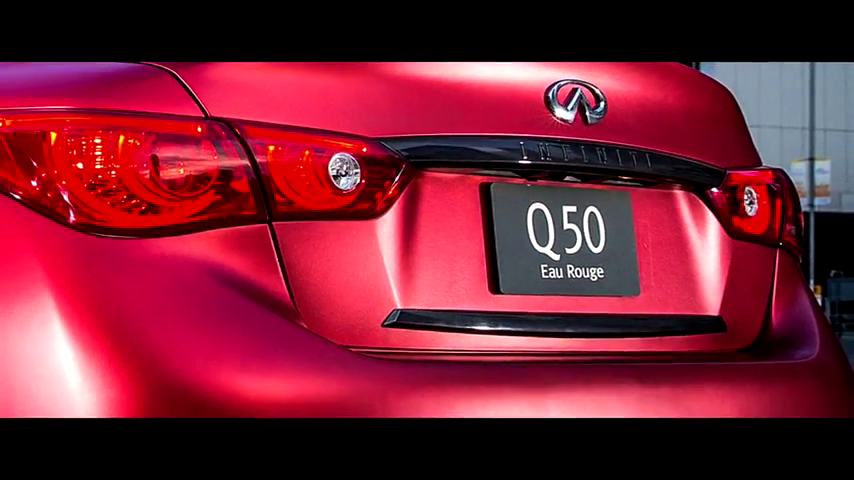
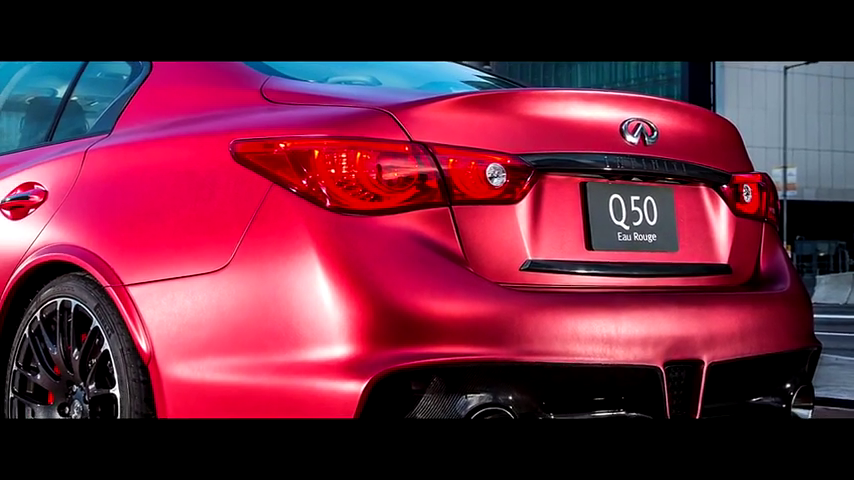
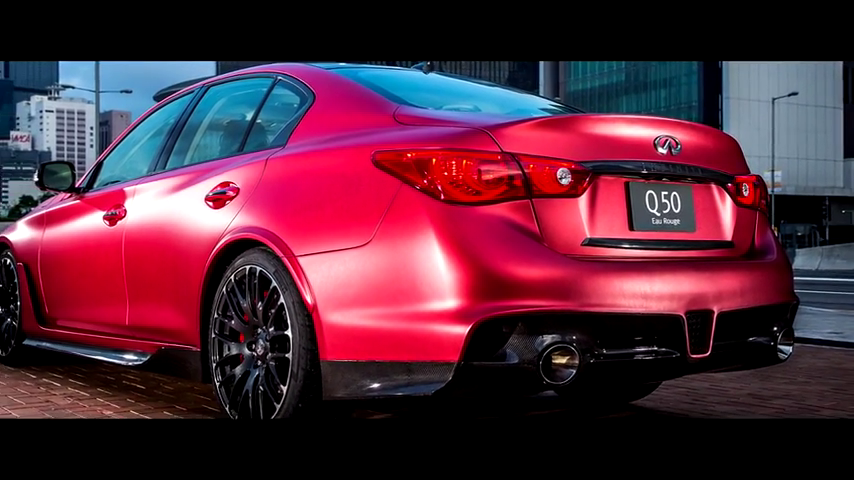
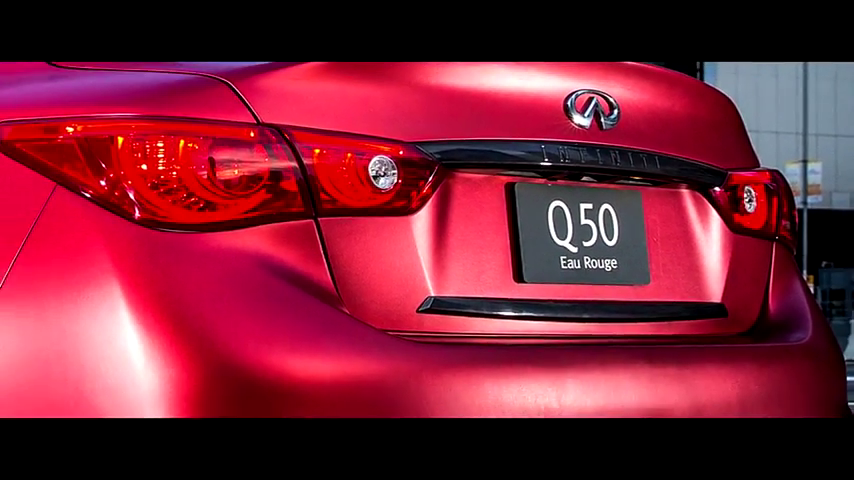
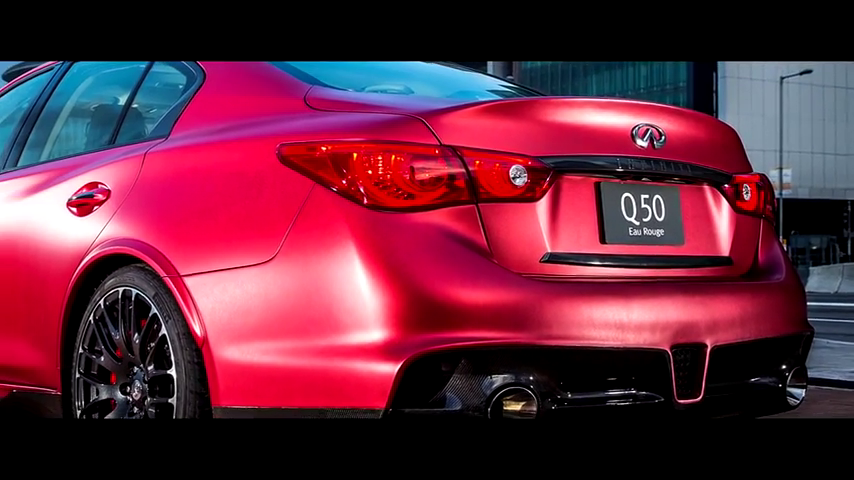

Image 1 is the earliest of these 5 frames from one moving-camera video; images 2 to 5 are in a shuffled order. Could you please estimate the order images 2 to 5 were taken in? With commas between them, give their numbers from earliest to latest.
4, 2, 5, 3
